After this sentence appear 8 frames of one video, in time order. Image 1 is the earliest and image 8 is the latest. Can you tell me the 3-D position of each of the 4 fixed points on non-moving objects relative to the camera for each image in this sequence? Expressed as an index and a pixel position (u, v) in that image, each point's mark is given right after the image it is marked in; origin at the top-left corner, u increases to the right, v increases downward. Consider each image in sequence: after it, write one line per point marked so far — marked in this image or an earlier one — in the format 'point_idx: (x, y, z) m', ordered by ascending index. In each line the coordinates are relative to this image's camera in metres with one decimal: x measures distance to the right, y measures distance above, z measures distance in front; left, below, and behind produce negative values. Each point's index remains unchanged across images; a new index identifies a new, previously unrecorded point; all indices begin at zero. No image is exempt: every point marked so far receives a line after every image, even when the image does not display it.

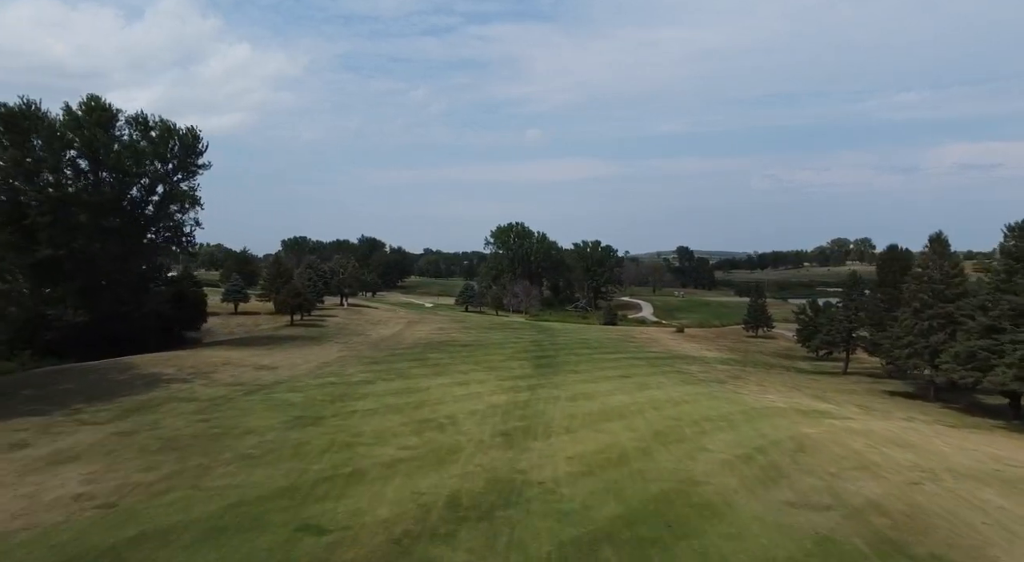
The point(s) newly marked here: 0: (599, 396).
0: (+2.4, -3.2, +19.6) m
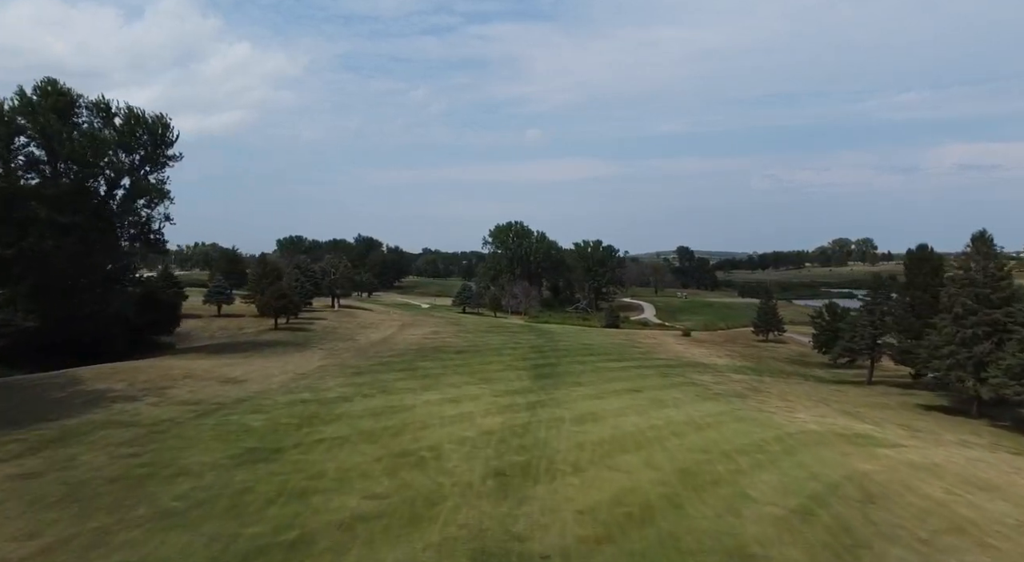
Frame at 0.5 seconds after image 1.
0: (+2.3, -3.3, +17.1) m
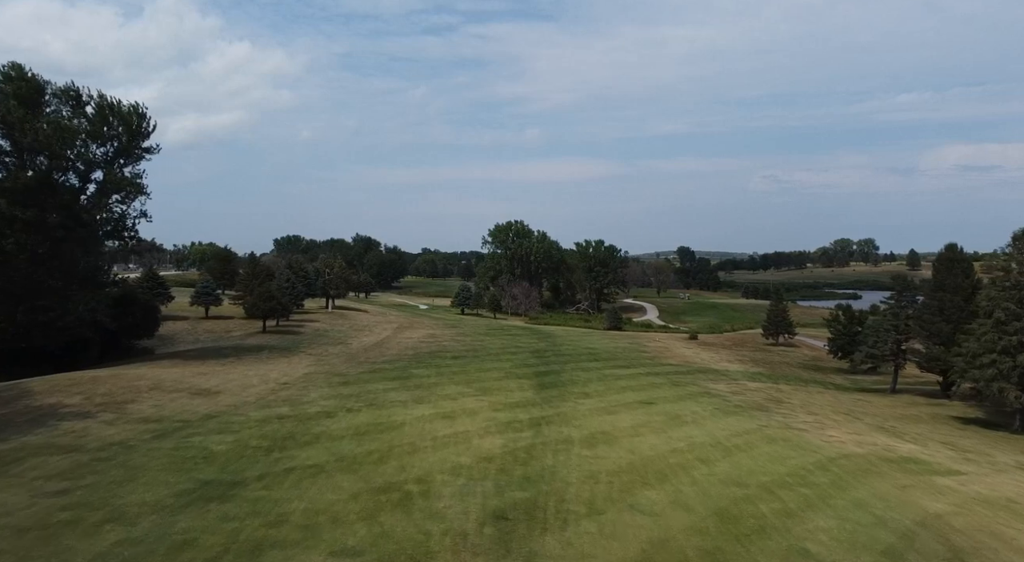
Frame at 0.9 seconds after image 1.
0: (+2.4, -3.3, +15.1) m
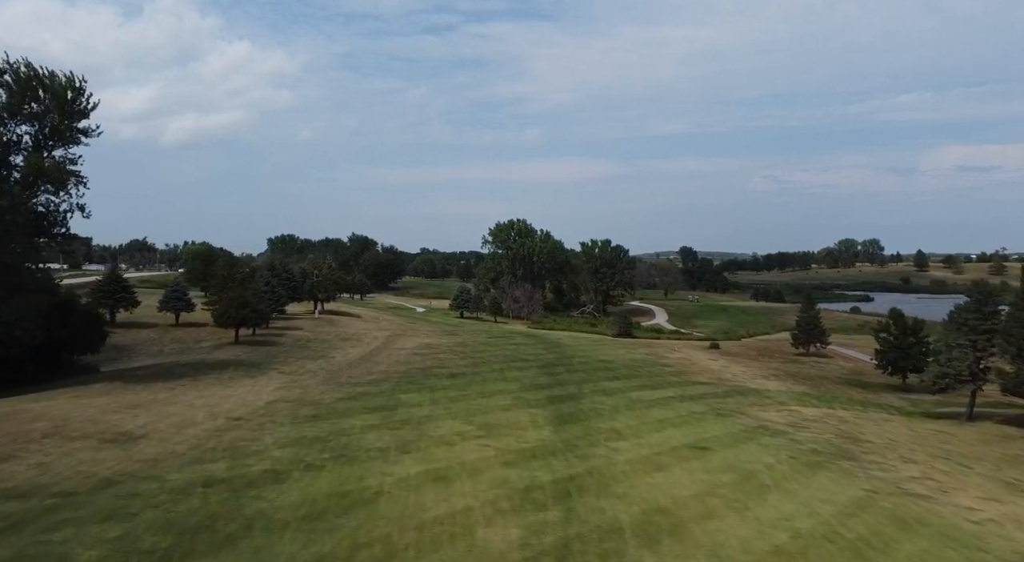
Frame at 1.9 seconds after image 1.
0: (+2.7, -3.5, +10.5) m
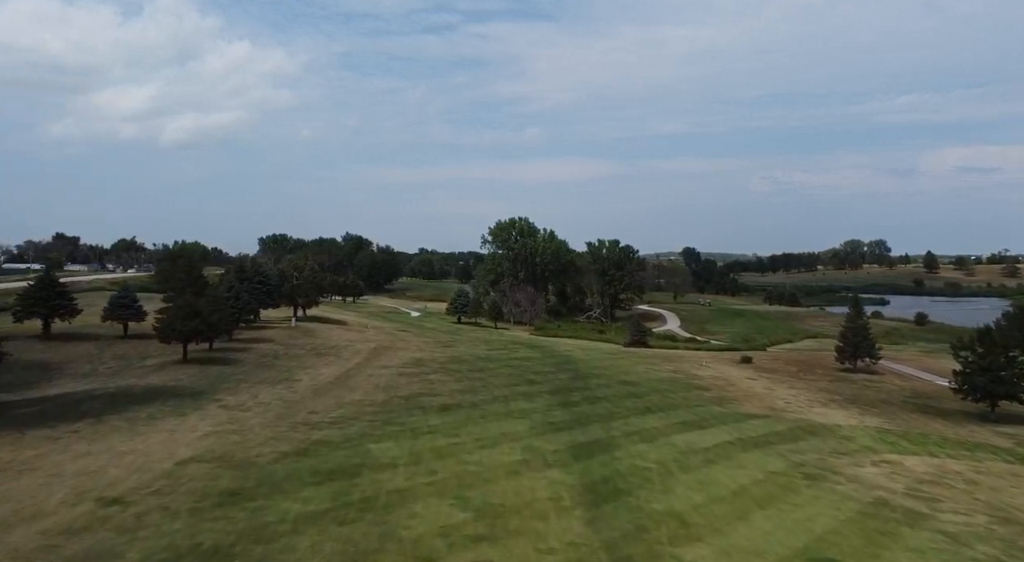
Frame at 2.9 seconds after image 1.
0: (+2.9, -3.8, +4.6) m
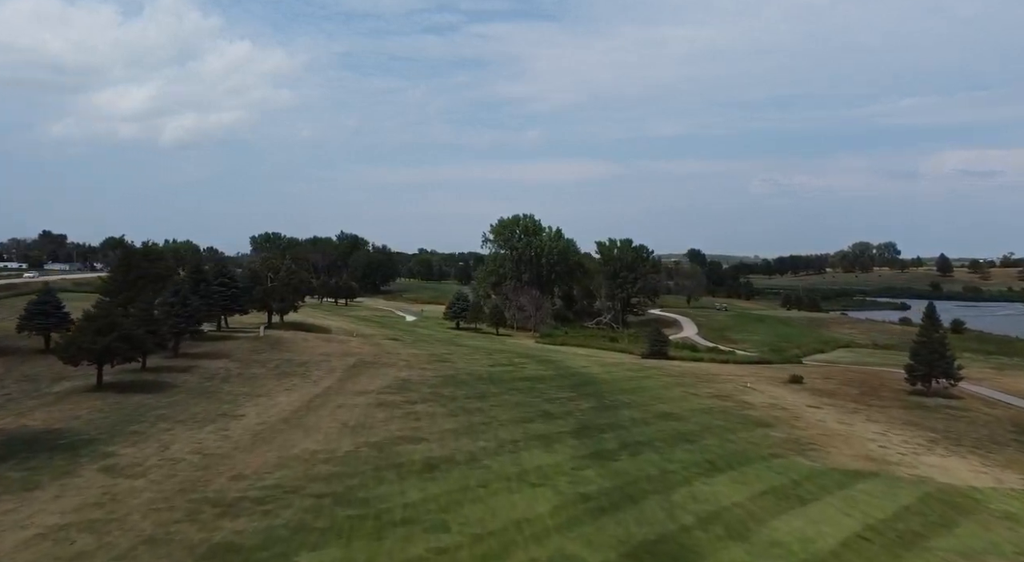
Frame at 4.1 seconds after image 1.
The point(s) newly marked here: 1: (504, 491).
0: (+3.2, -3.9, -2.0) m
1: (-0.1, -4.2, +14.3) m
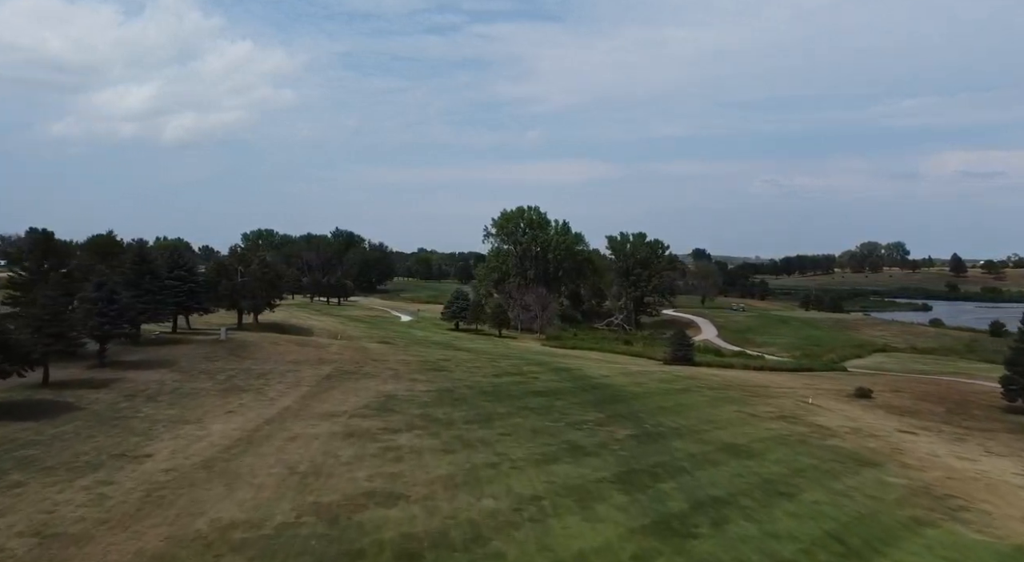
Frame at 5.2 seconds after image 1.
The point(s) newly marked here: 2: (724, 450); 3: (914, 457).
0: (+3.6, -3.6, -8.0) m
1: (+0.2, -3.9, +8.3) m
2: (+5.4, -4.2, +17.8) m
3: (+10.6, -4.6, +18.7) m
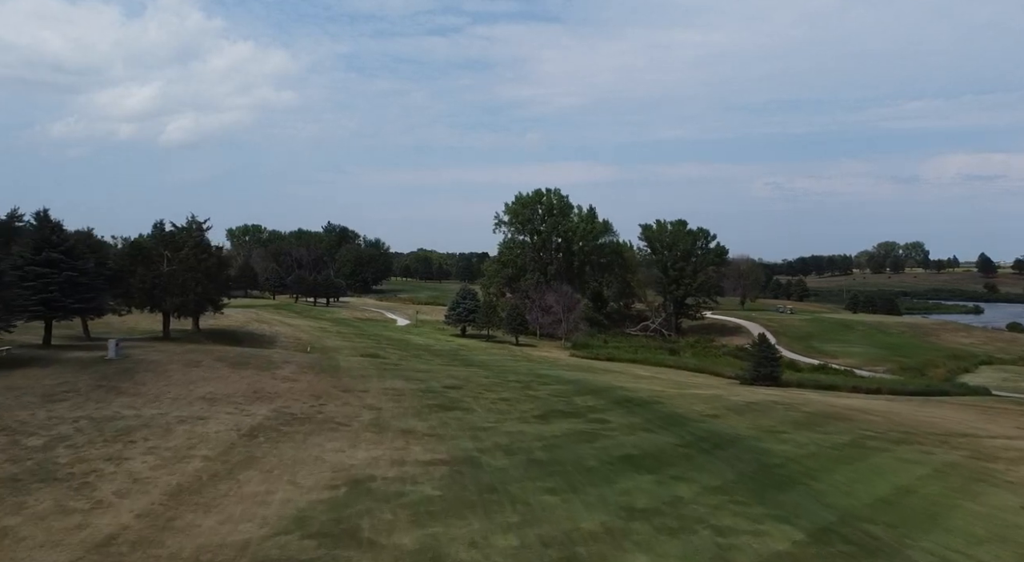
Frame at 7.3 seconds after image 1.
0: (+5.1, -3.1, -19.7) m
1: (+1.7, -3.4, -3.4) m
2: (+6.9, -3.8, +6.1) m
3: (+12.1, -4.2, +7.1) m
